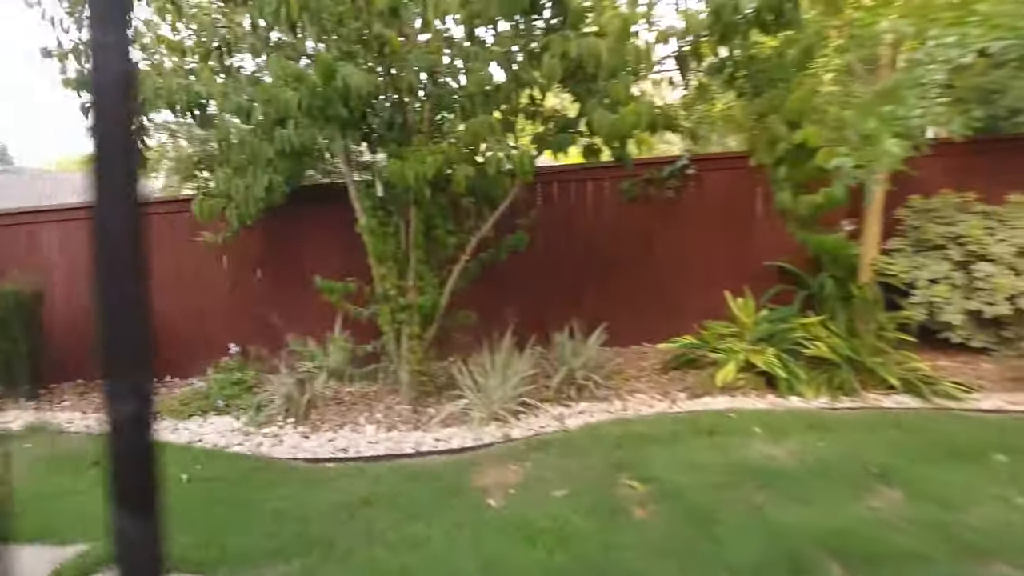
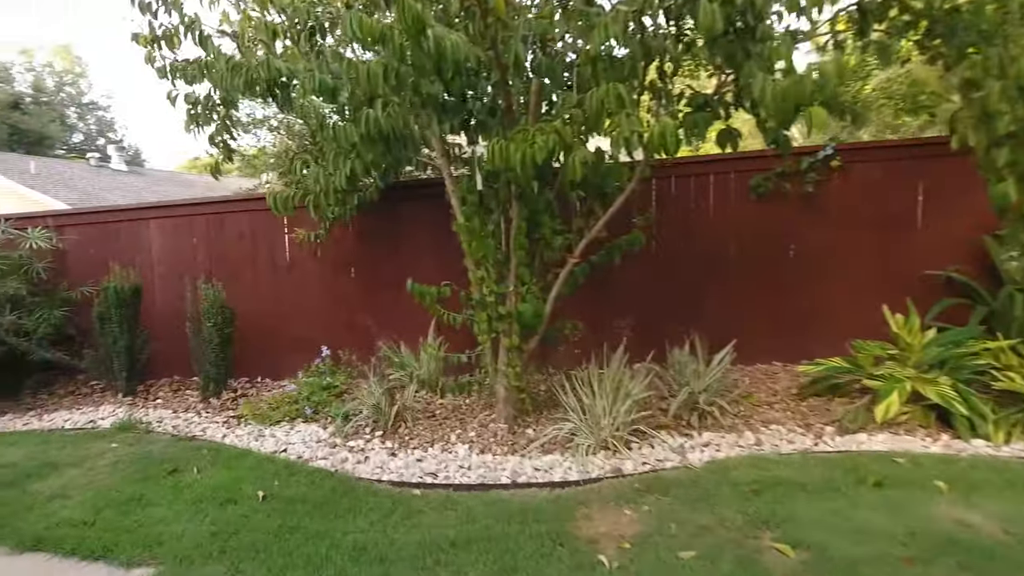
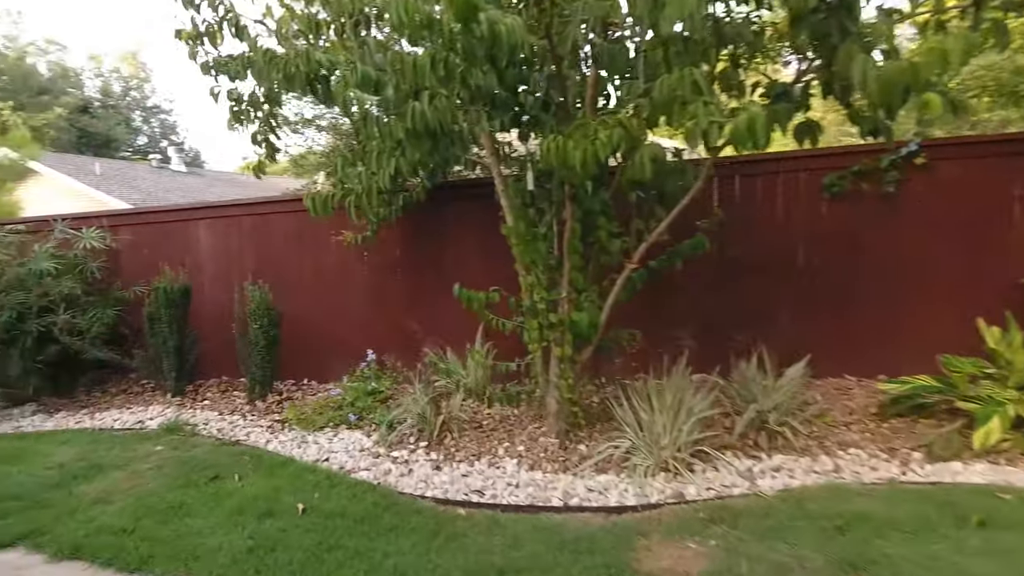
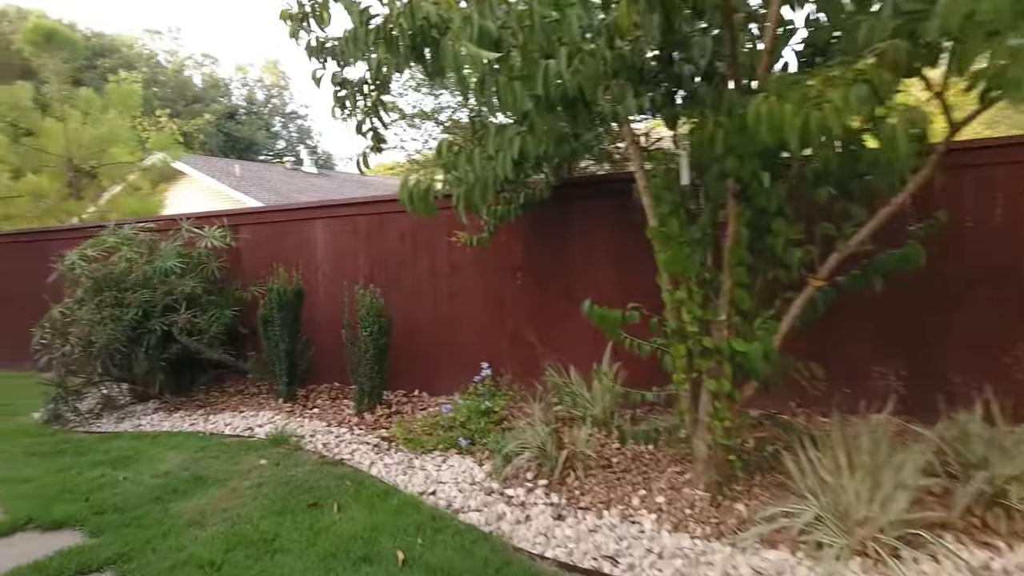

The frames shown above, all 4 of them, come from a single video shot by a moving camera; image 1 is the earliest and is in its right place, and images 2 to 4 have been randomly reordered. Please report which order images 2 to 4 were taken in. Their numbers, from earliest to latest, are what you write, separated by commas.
2, 3, 4
